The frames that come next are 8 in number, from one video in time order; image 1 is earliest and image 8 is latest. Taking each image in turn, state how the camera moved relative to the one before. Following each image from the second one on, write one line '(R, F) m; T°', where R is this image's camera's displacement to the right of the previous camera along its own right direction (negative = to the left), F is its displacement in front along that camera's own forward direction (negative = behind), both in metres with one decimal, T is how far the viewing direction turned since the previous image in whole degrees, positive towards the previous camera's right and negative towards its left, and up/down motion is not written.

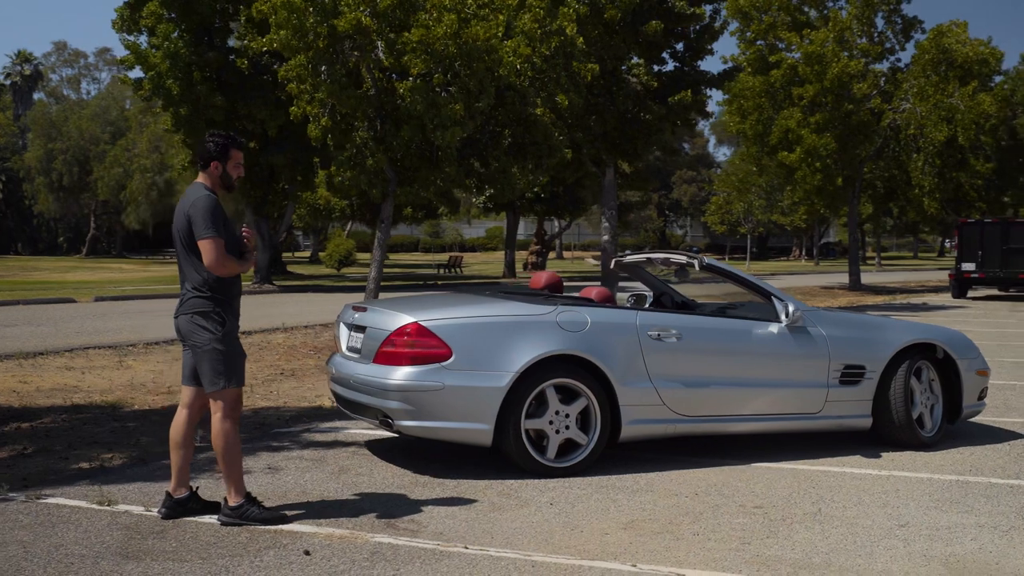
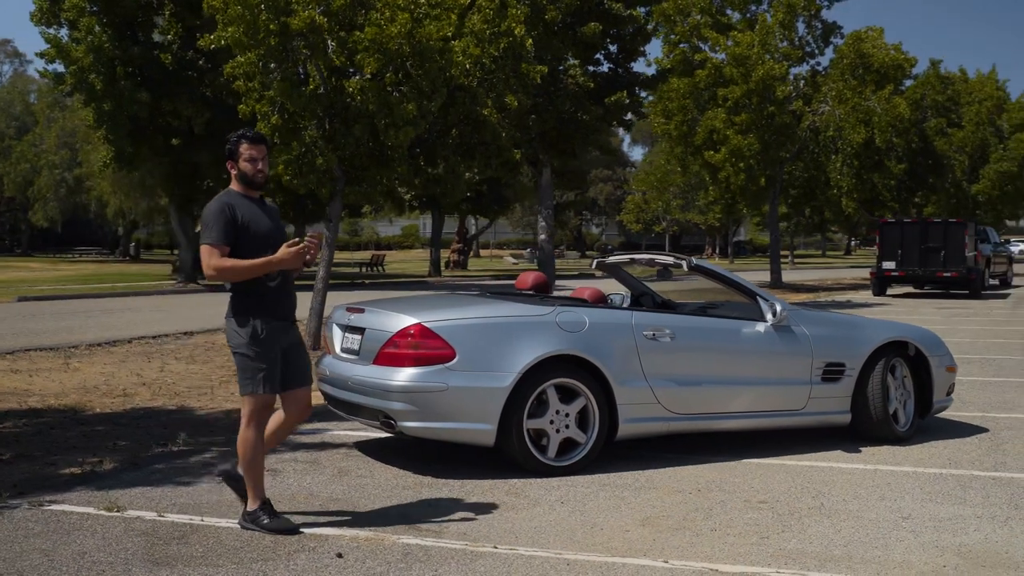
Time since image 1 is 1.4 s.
(-0.4, 0.0) m; +4°
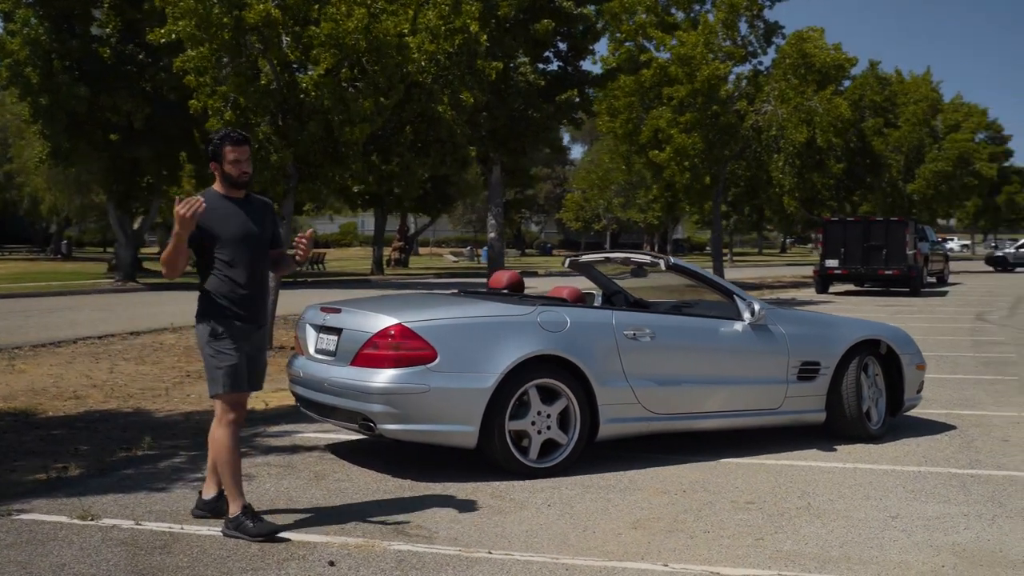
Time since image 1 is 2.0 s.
(-0.2, +0.1) m; +3°
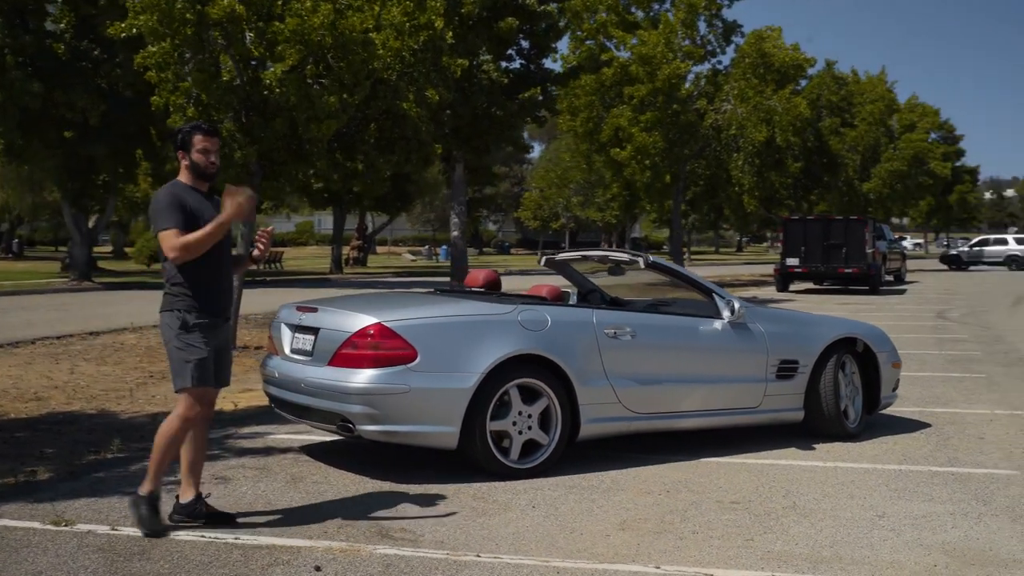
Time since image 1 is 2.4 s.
(-0.1, +0.1) m; +2°
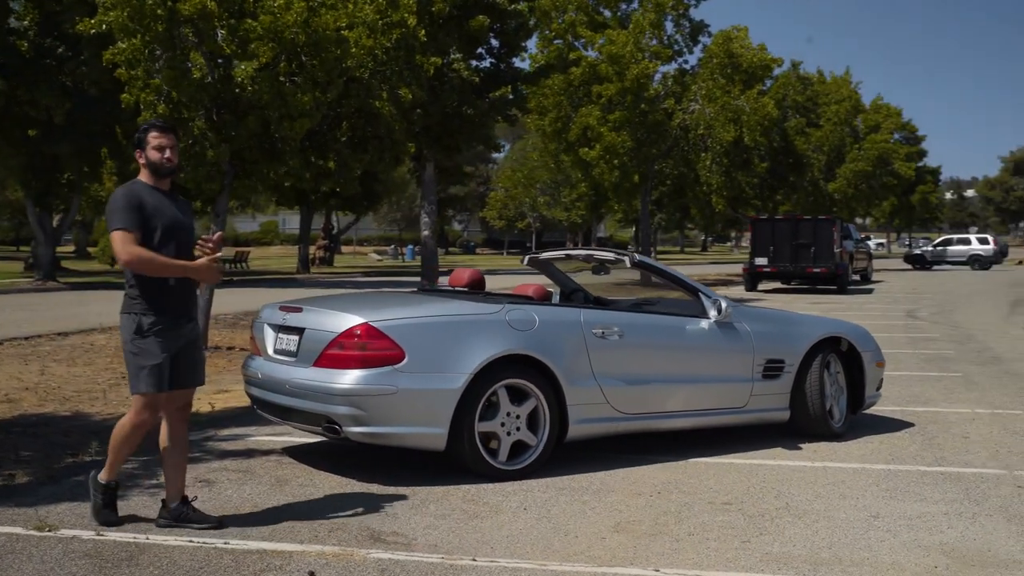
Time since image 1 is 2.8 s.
(-0.1, +0.1) m; +2°
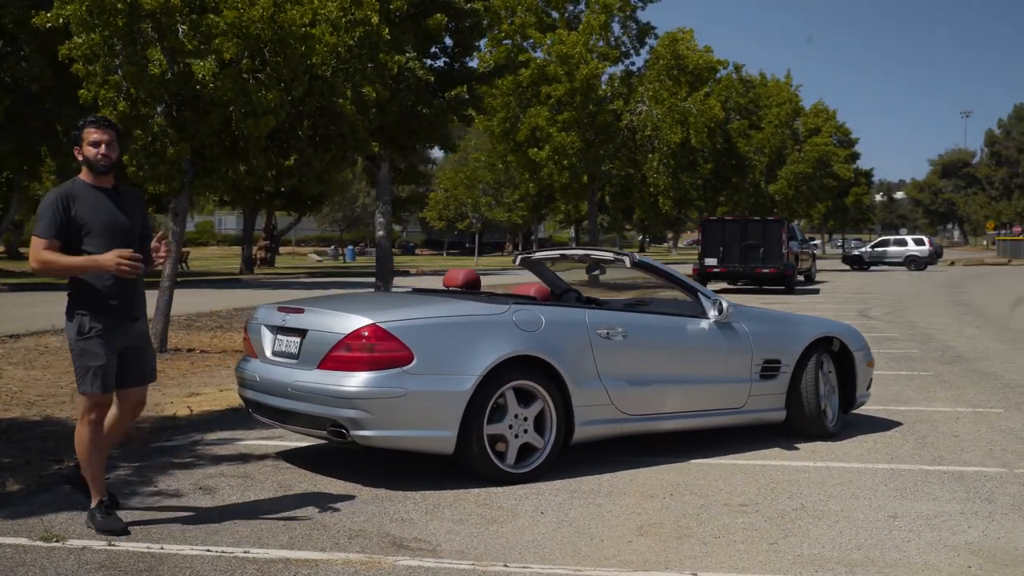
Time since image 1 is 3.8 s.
(-0.3, +0.1) m; +3°
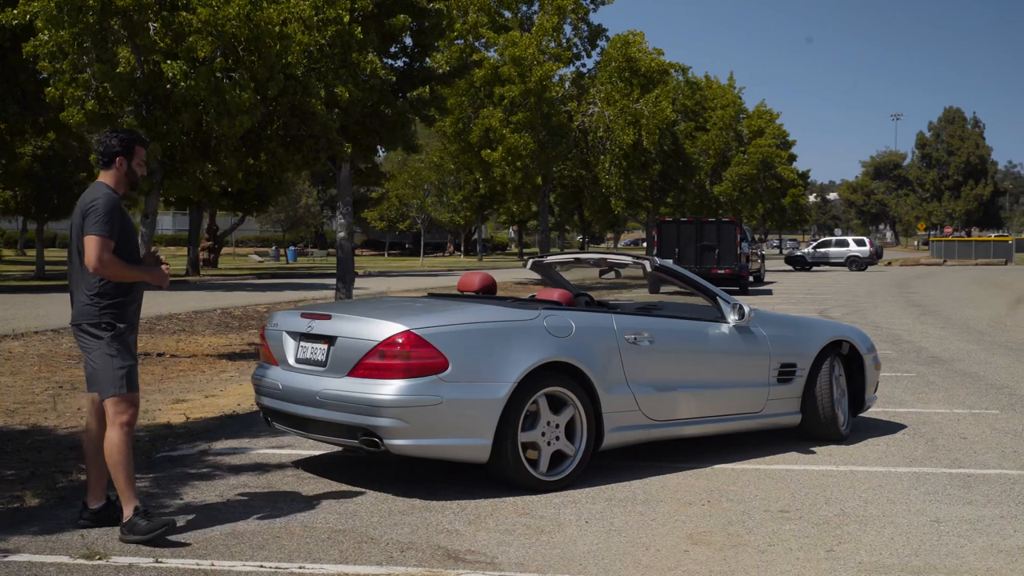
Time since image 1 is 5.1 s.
(-0.4, +0.1) m; +3°
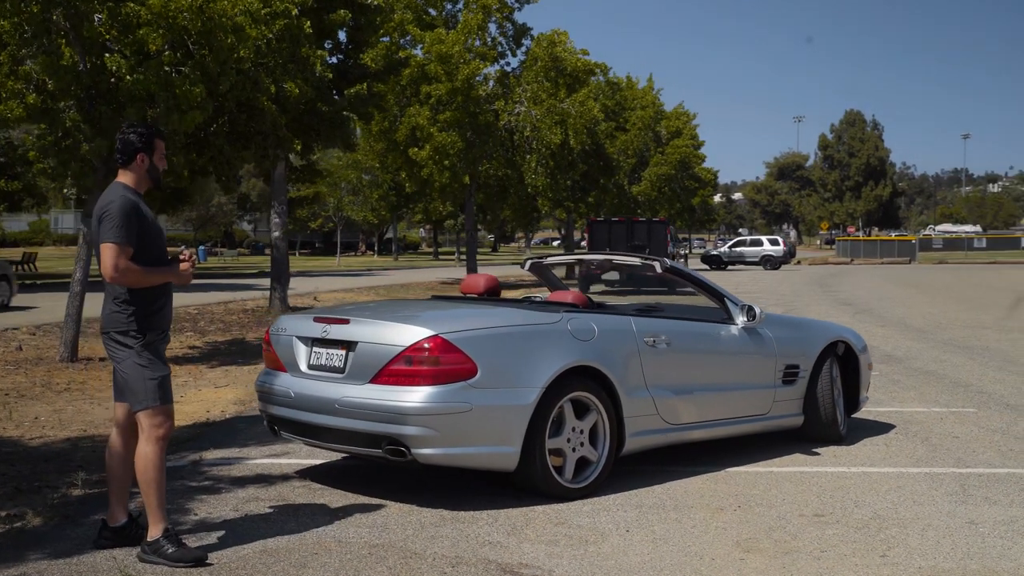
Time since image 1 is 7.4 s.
(-0.5, +0.2) m; +4°
